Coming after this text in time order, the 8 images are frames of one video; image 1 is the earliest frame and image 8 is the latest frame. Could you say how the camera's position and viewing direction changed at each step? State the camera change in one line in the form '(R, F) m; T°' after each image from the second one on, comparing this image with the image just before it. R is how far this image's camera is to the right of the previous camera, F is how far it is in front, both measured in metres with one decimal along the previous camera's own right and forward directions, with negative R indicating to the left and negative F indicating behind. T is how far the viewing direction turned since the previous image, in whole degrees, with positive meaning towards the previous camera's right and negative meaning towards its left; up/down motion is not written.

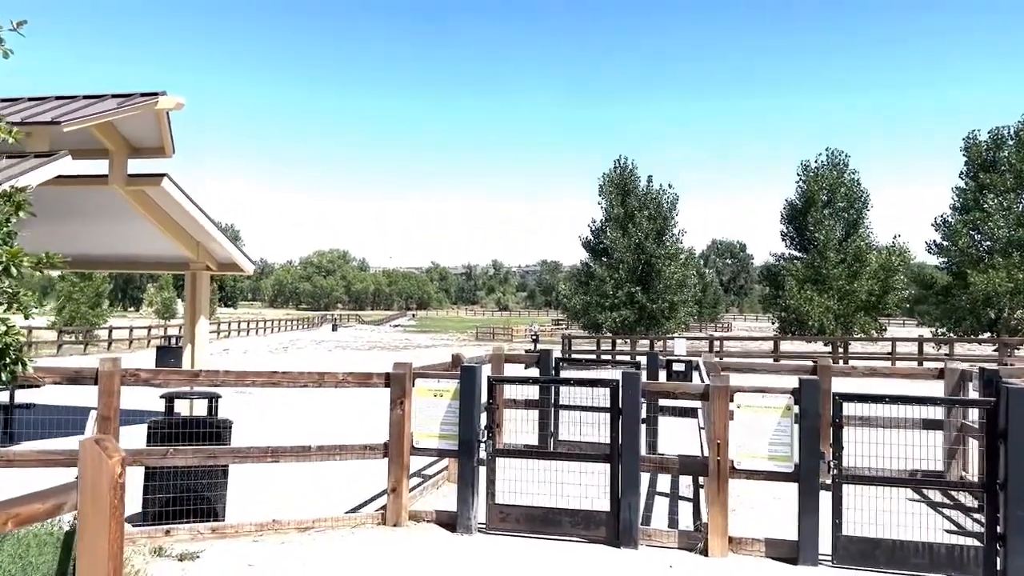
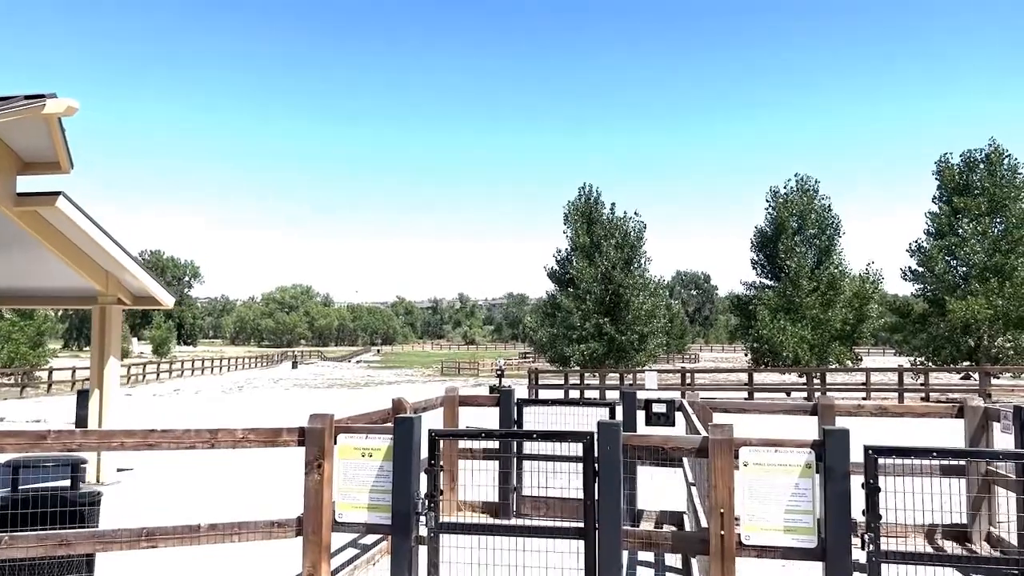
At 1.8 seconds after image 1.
(+0.1, +1.2) m; +2°
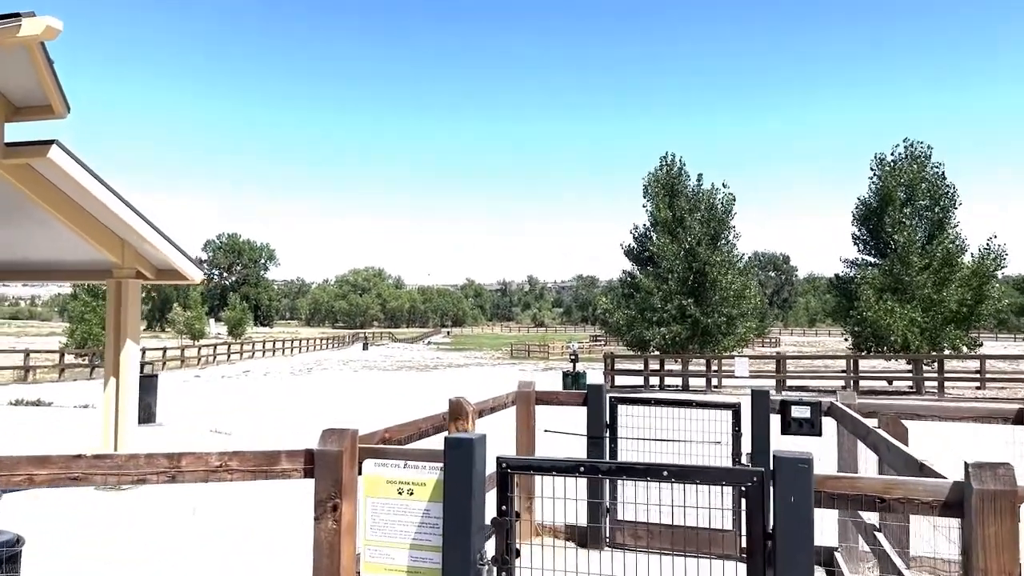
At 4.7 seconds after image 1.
(-0.2, +1.7) m; -5°
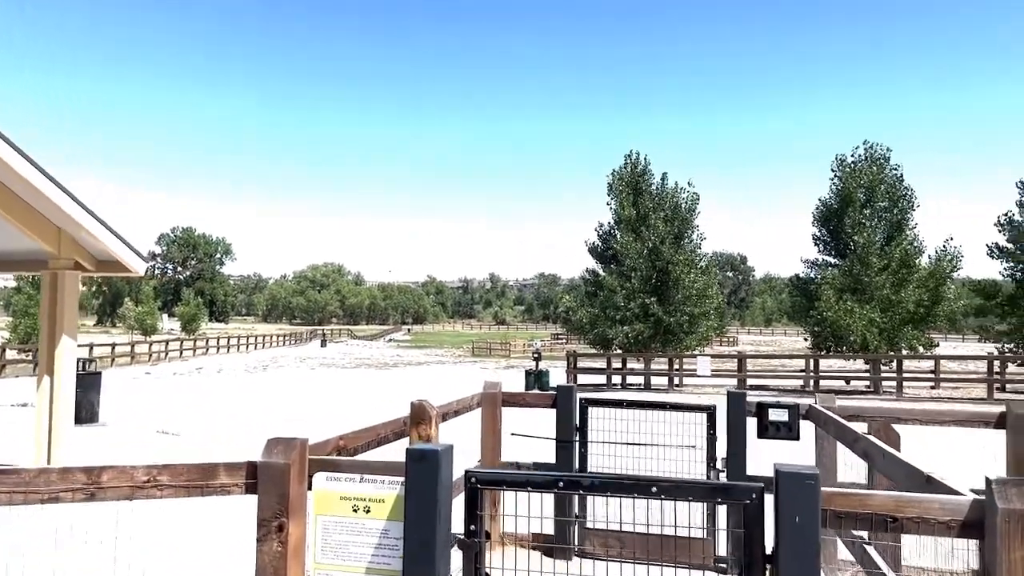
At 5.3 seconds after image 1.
(0.0, +0.3) m; +3°
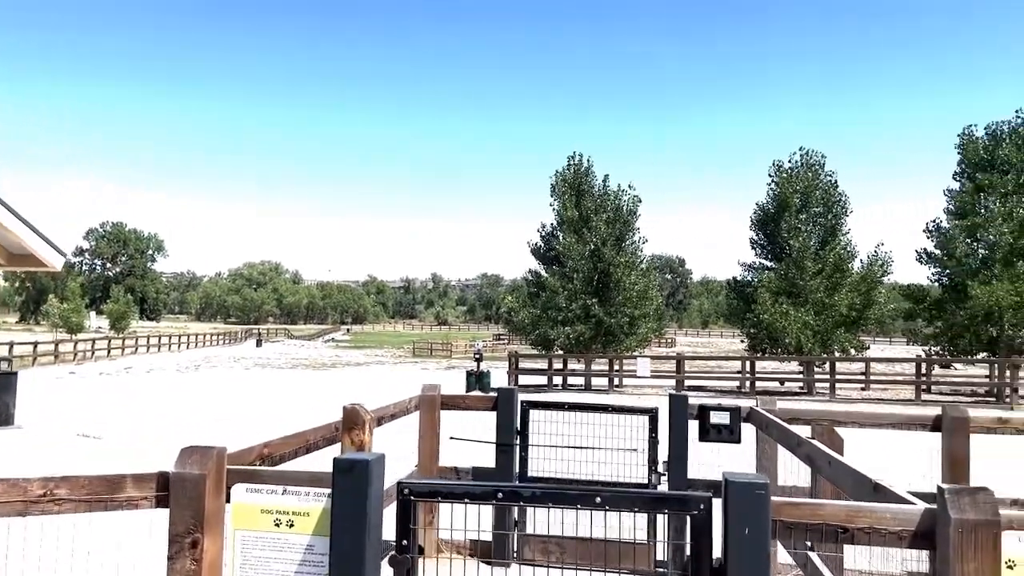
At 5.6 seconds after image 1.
(0.0, +0.2) m; +4°
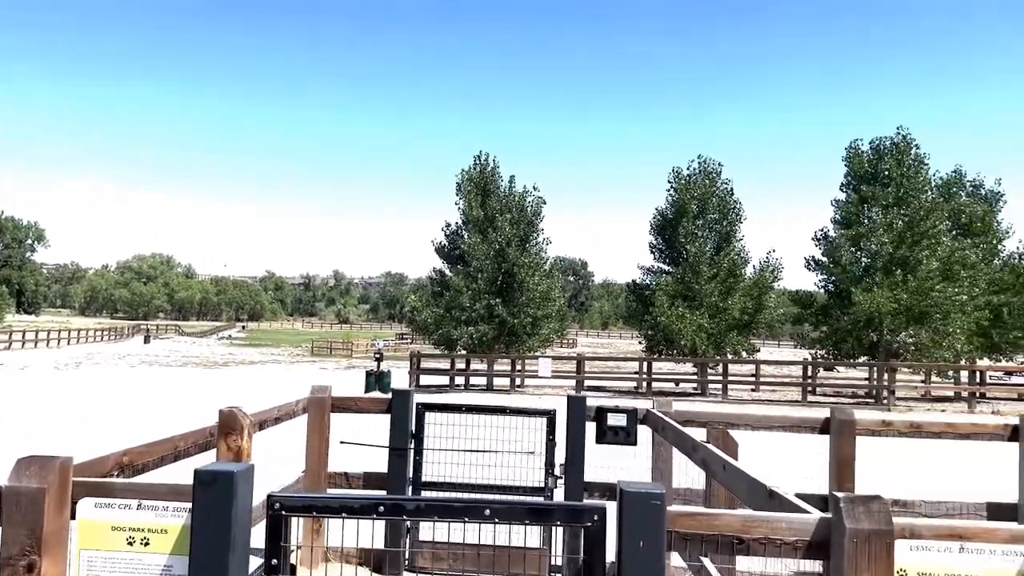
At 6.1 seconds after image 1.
(+0.1, +0.2) m; +7°
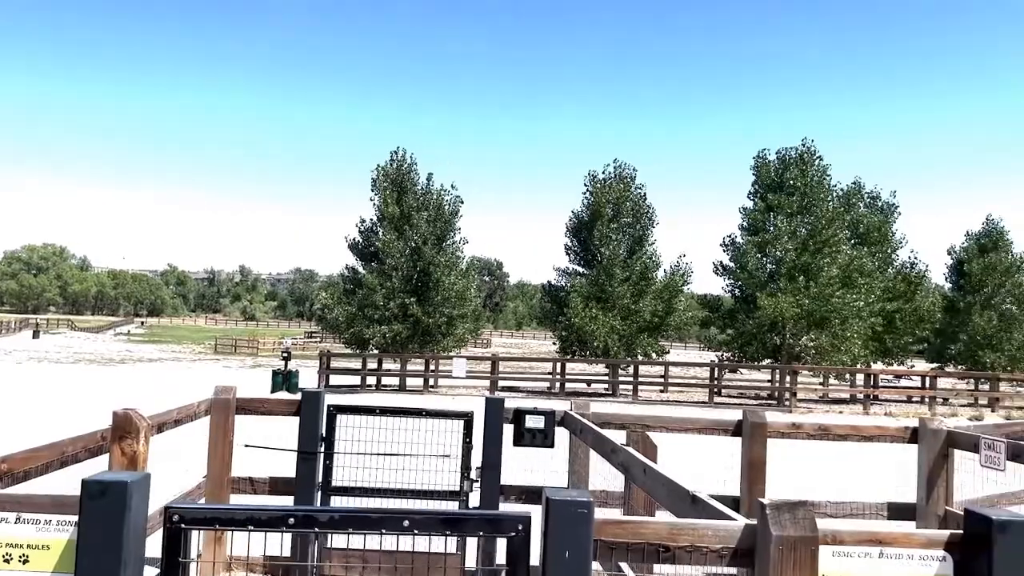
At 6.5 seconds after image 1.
(0.0, +0.1) m; +6°
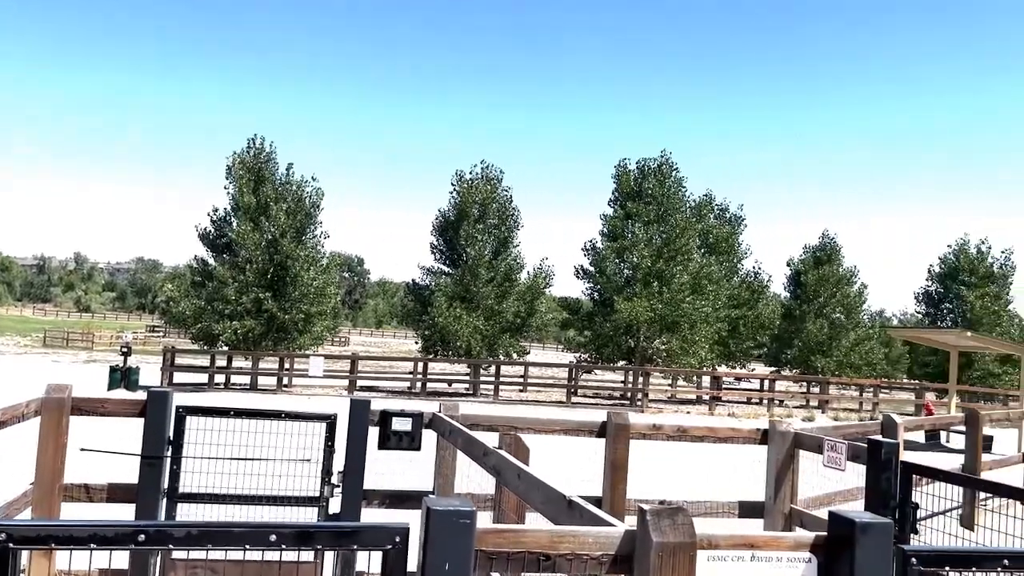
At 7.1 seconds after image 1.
(-0.1, +0.1) m; +10°
